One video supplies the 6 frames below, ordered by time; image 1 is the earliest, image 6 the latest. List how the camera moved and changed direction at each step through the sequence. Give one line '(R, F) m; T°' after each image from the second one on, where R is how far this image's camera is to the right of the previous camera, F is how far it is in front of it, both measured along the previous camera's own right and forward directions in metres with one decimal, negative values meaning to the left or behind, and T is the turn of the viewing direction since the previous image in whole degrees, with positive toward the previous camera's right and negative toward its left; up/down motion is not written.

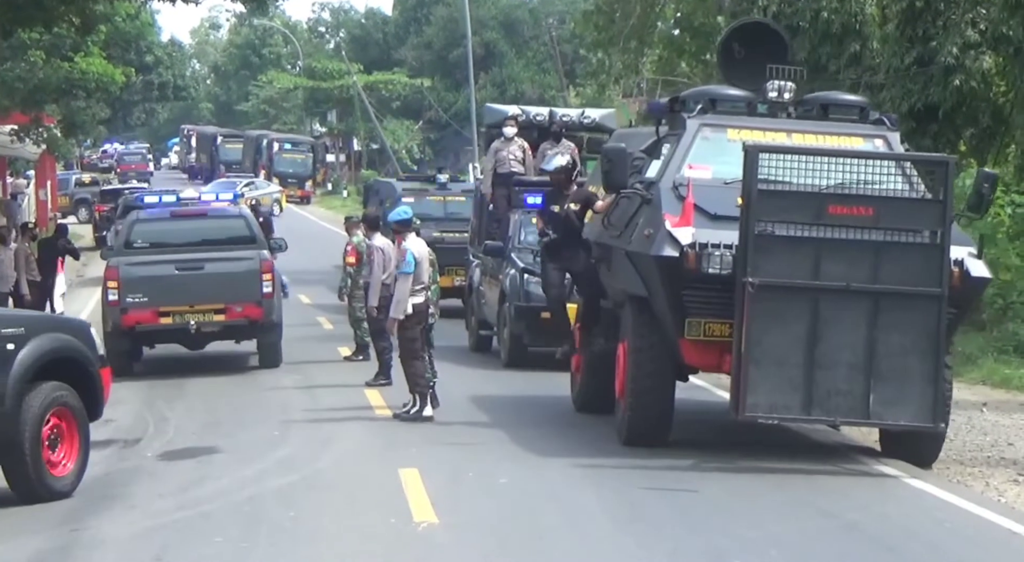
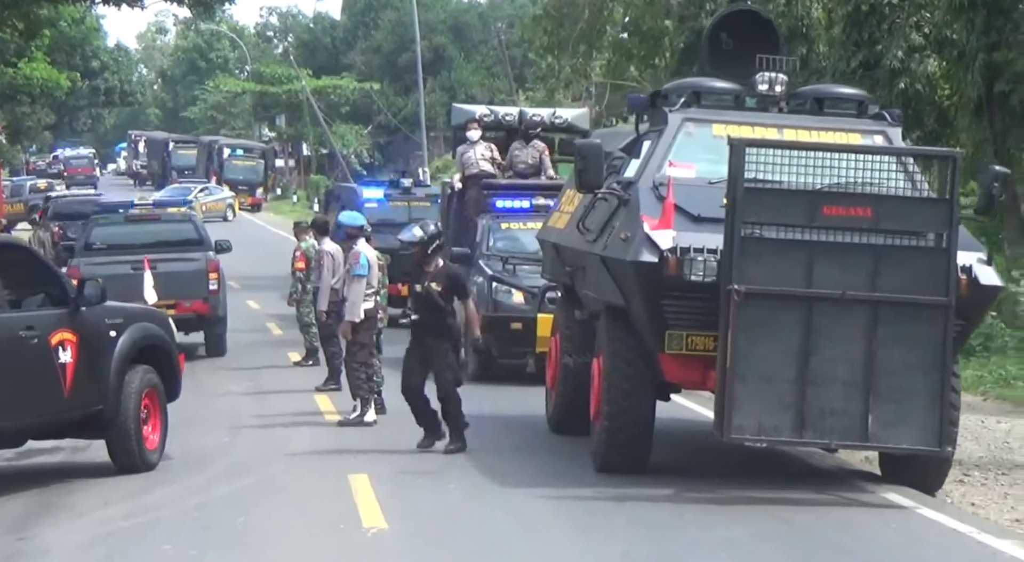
(-0.1, +0.8) m; +2°
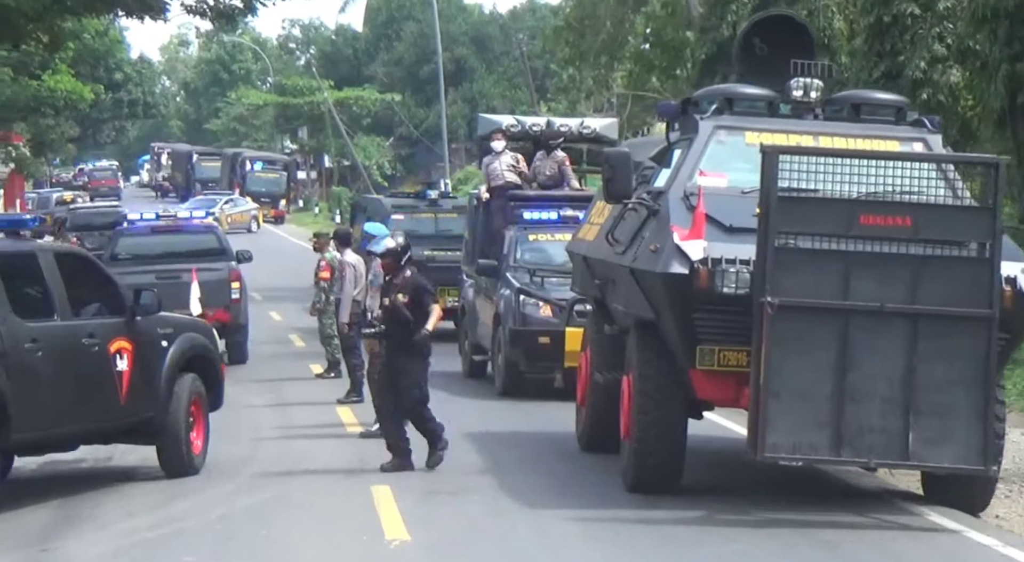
(0.0, +0.3) m; -1°
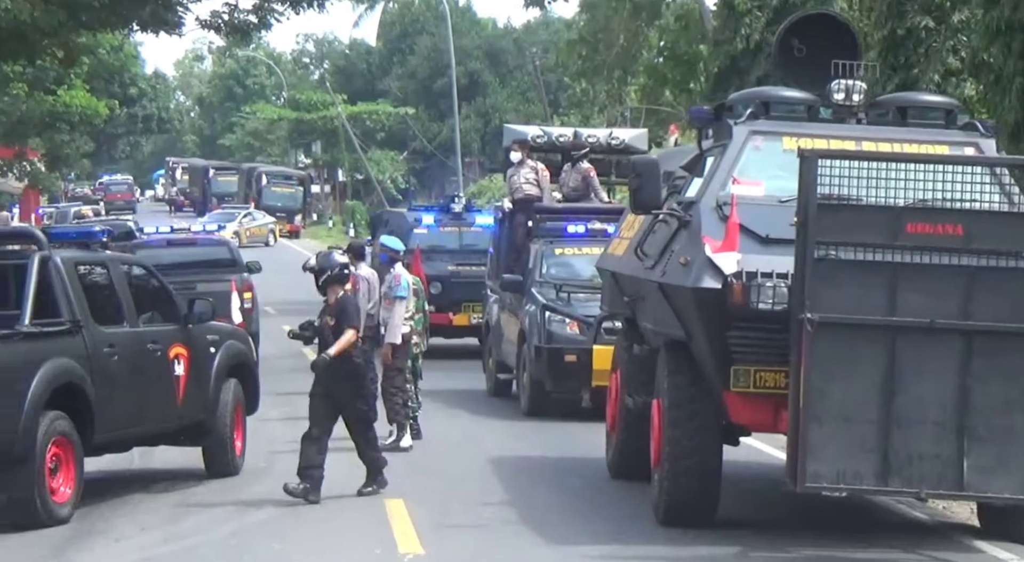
(0.0, +0.6) m; 0°
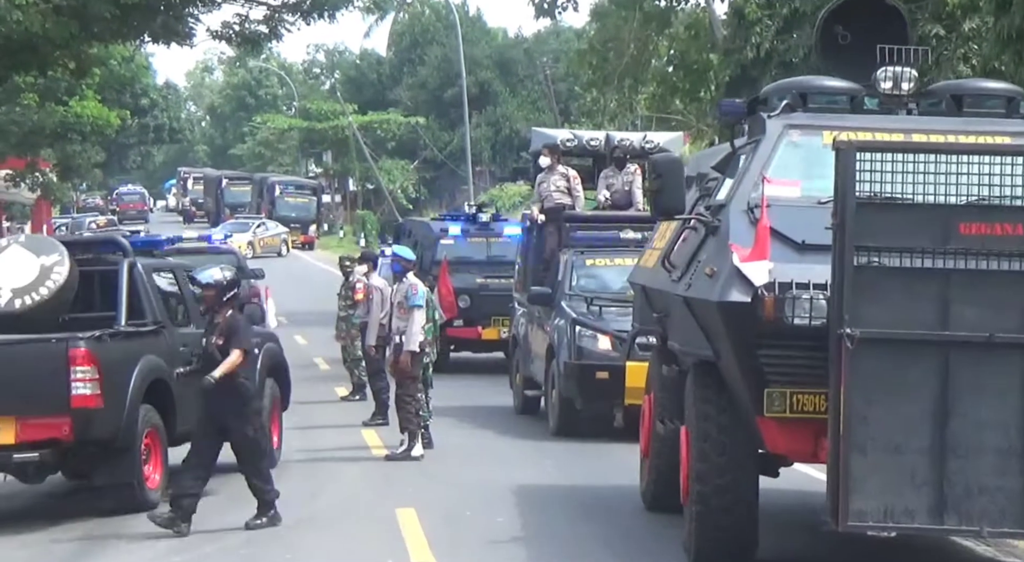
(0.0, +0.8) m; 0°
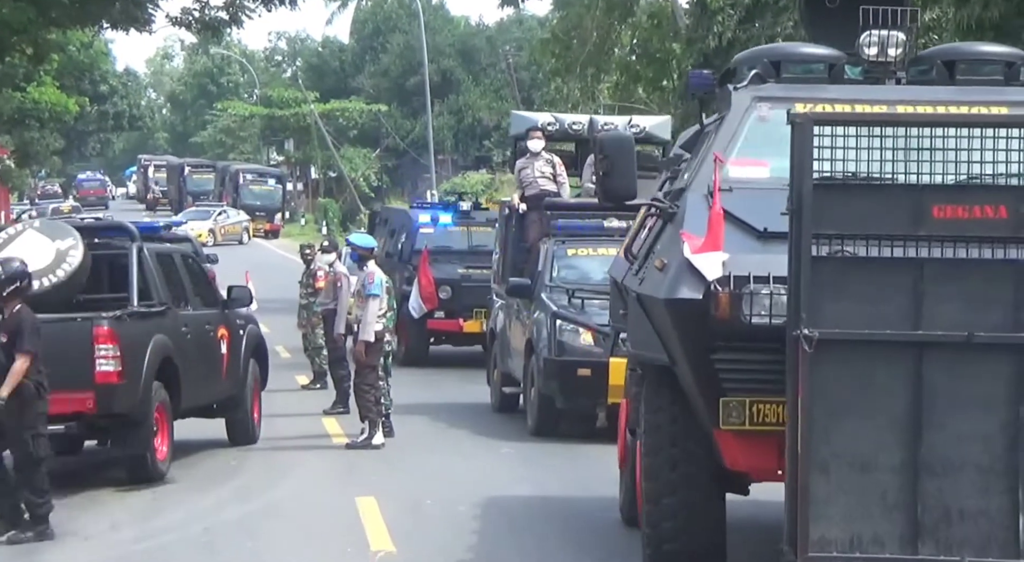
(+0.1, +0.7) m; +1°
